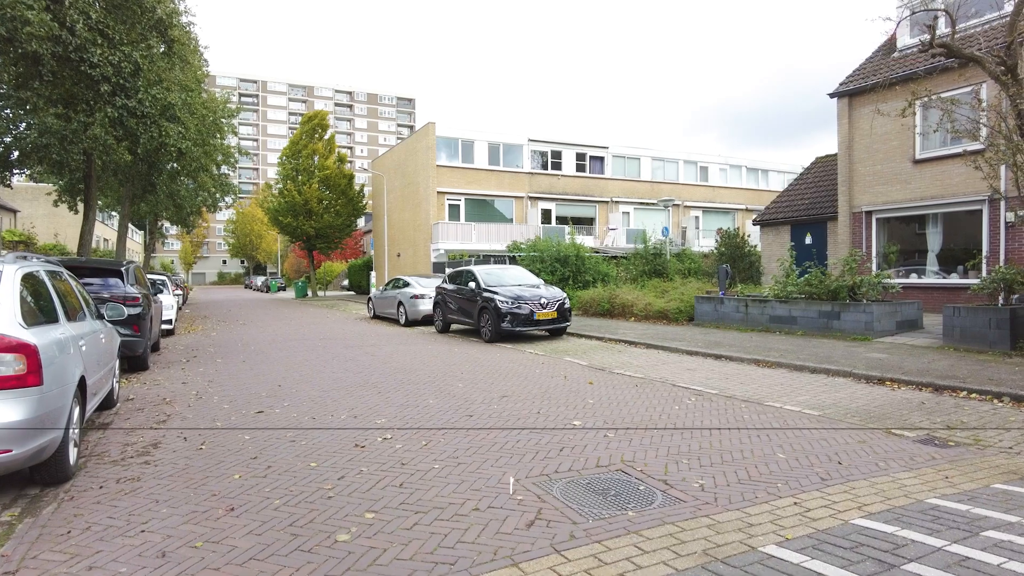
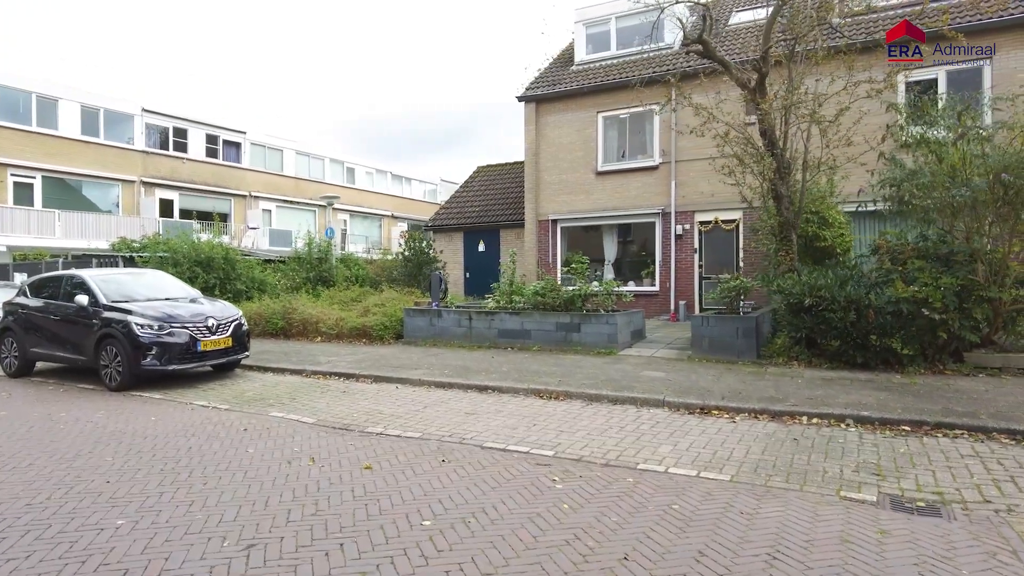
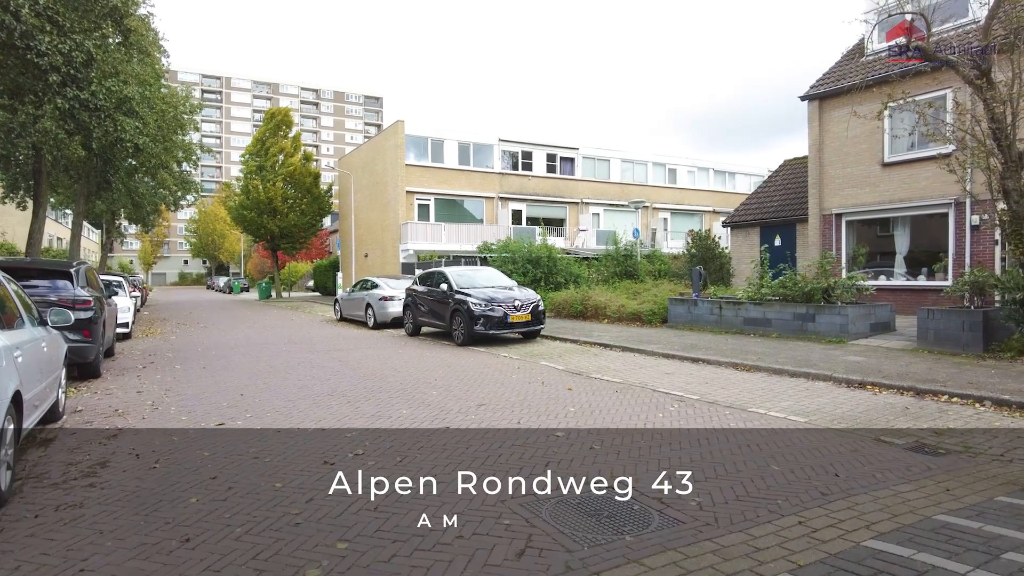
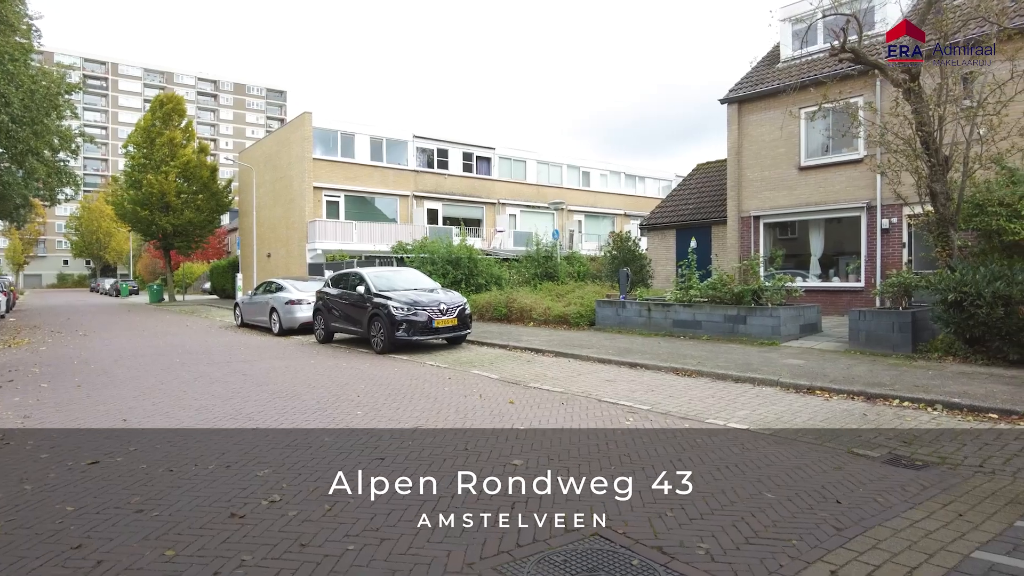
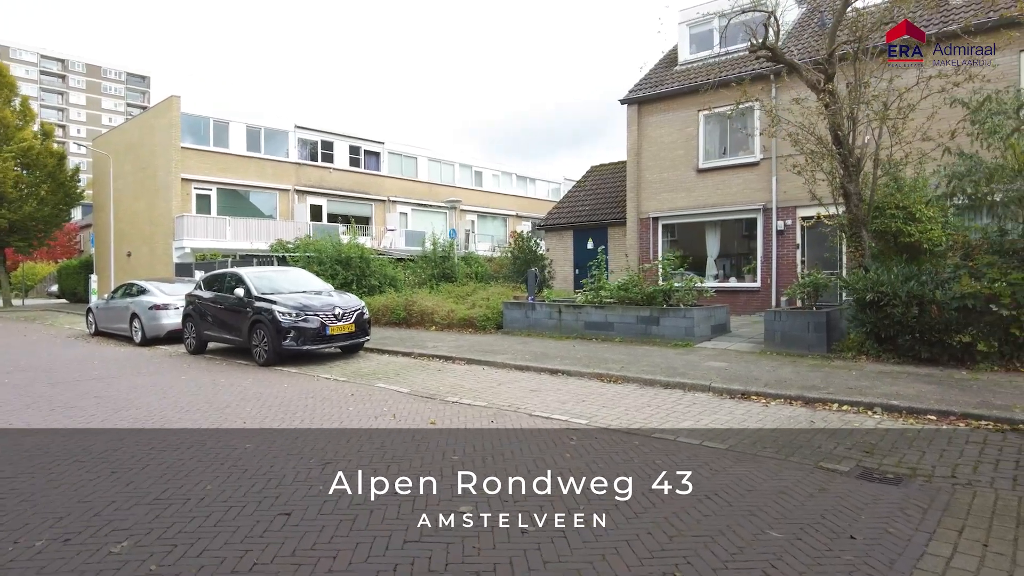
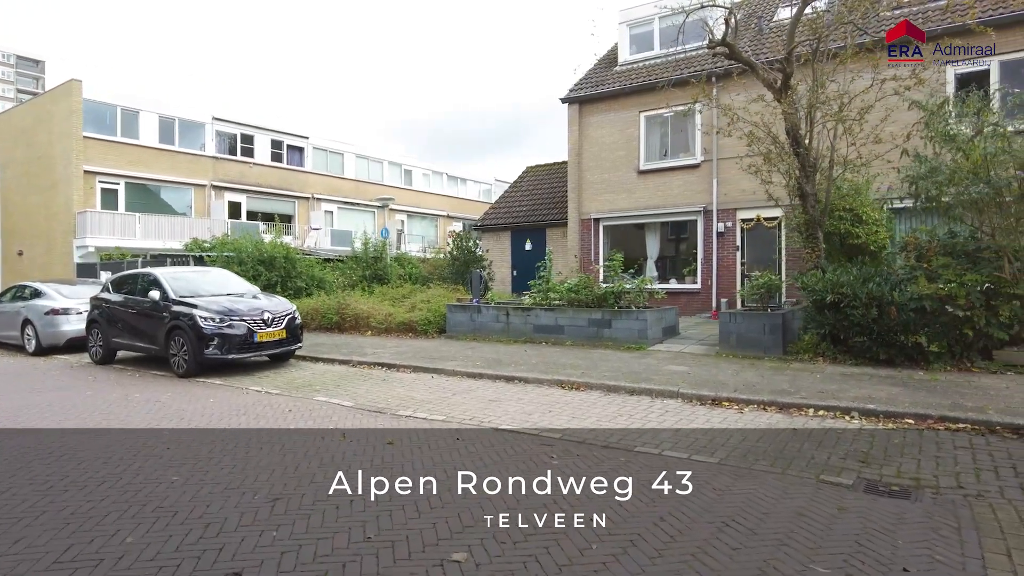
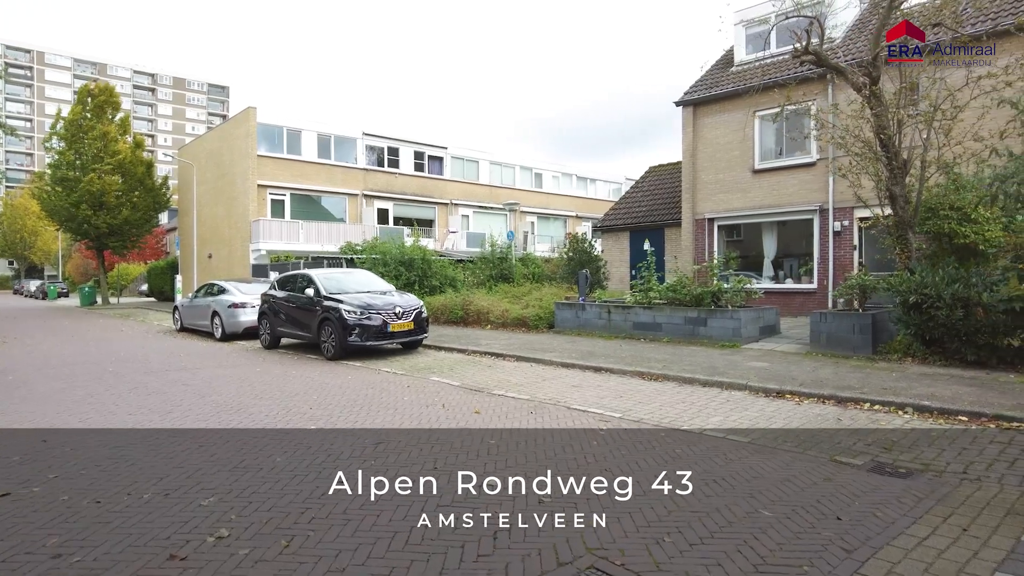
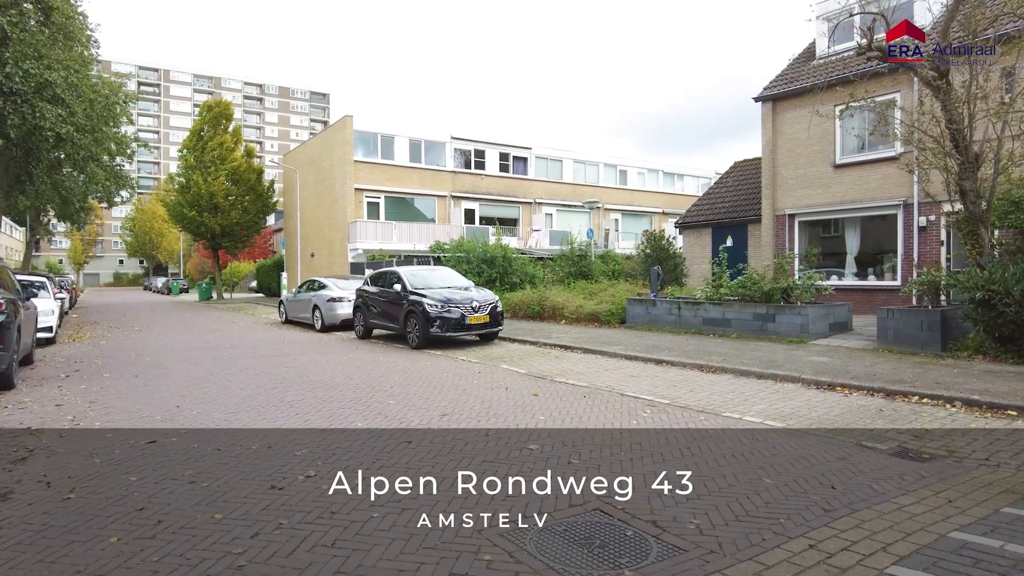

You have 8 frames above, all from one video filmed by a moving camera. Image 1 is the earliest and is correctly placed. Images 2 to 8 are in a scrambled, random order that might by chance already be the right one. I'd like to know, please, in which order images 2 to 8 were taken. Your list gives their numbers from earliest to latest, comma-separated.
3, 8, 4, 7, 5, 6, 2
